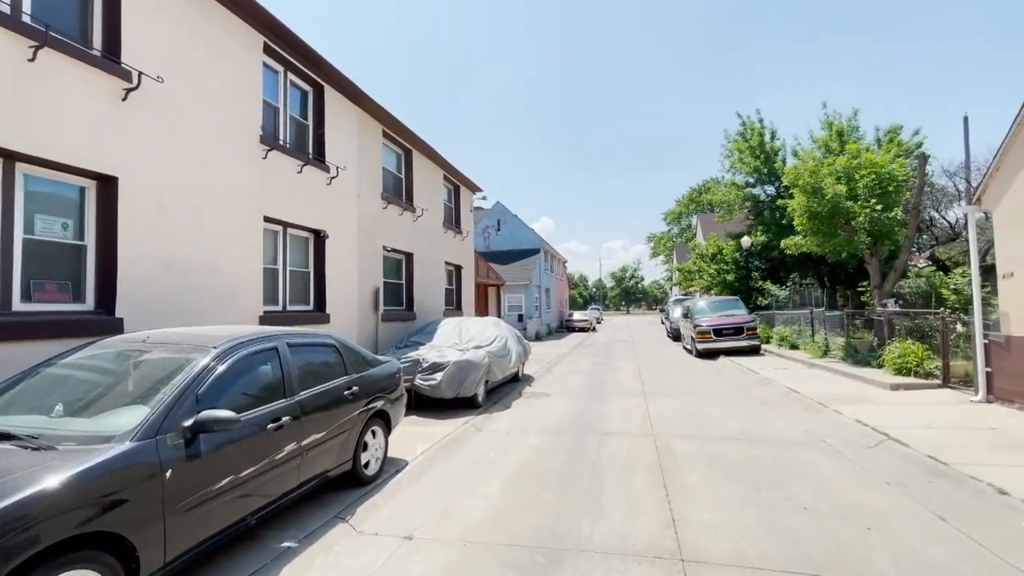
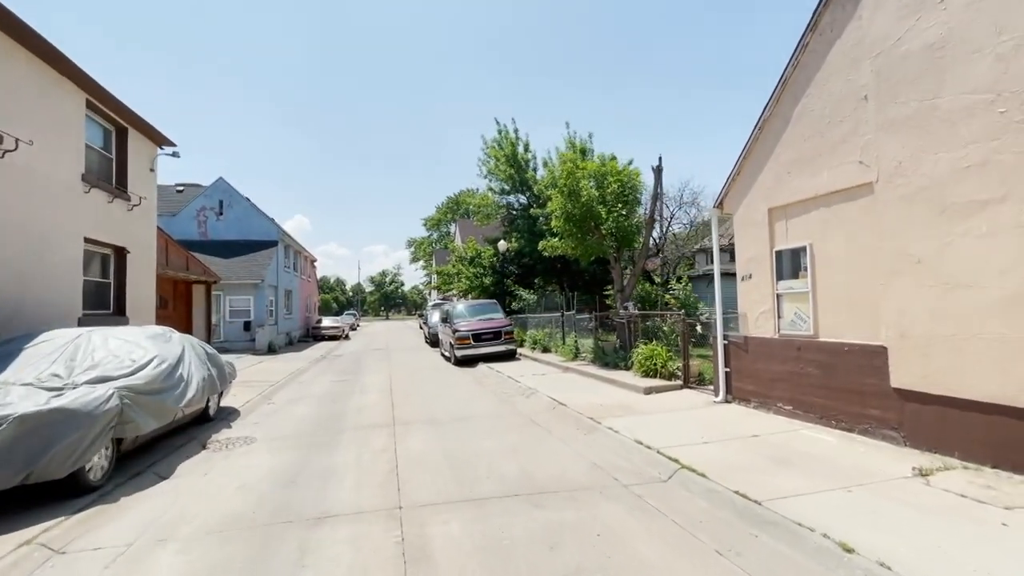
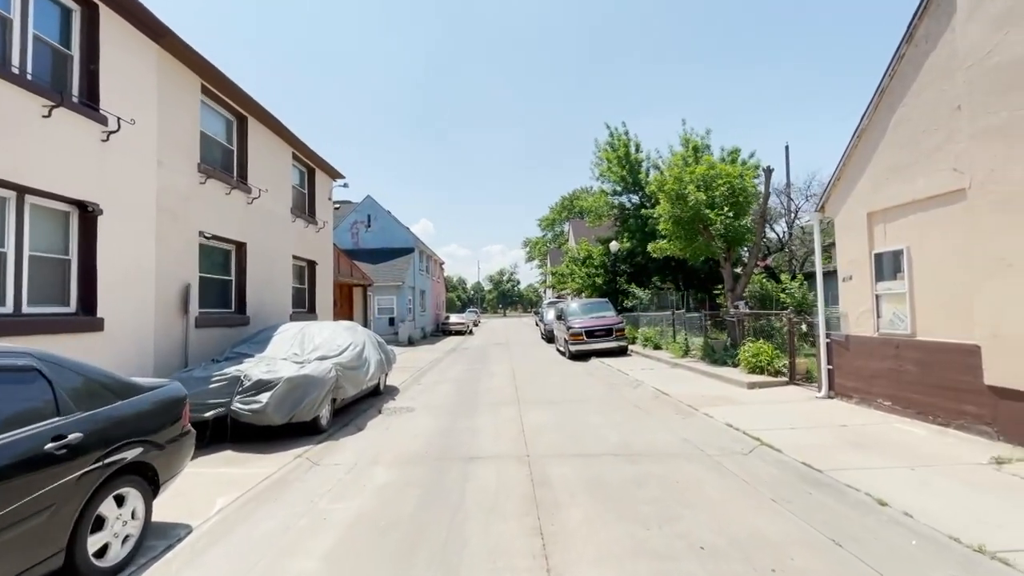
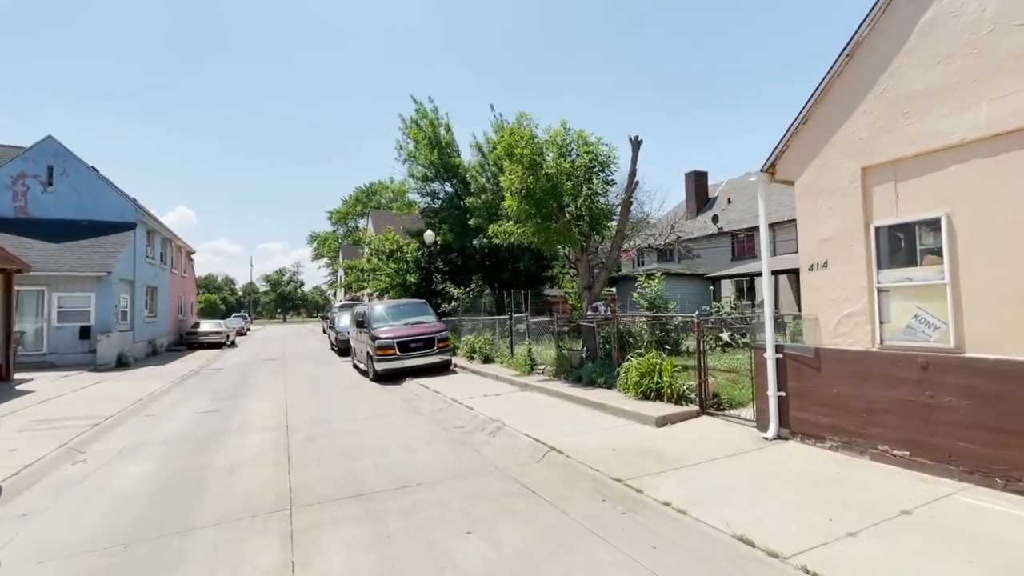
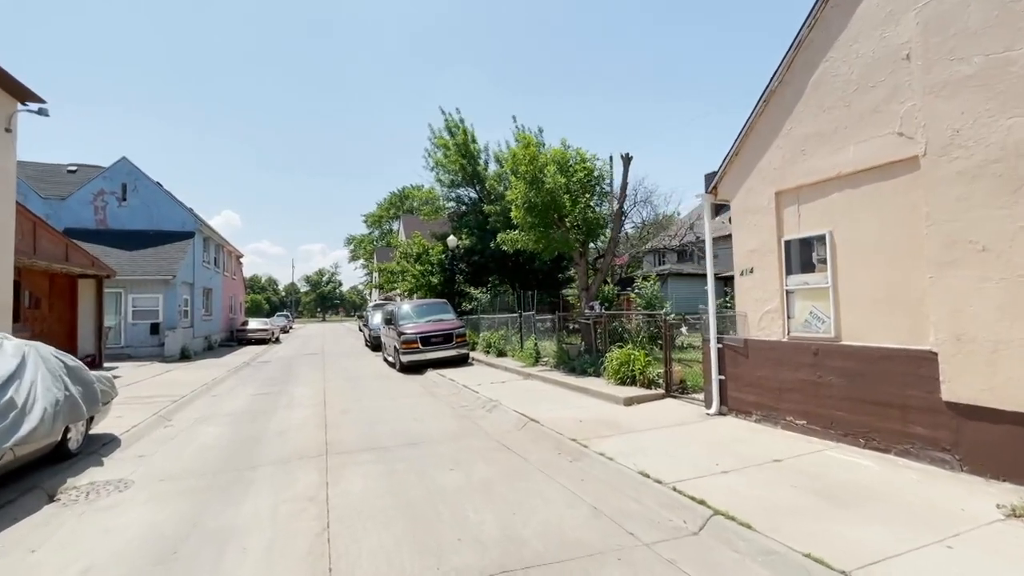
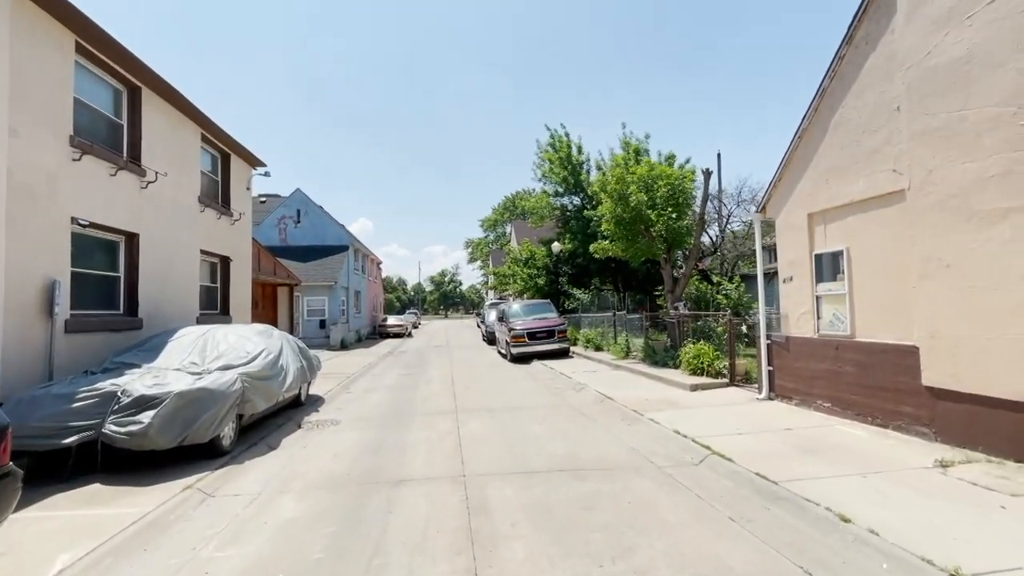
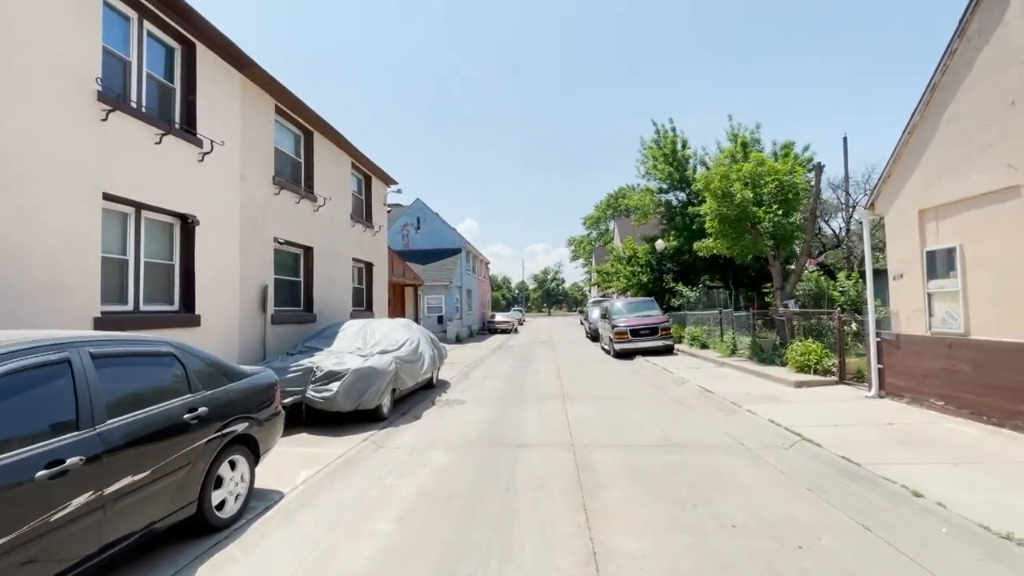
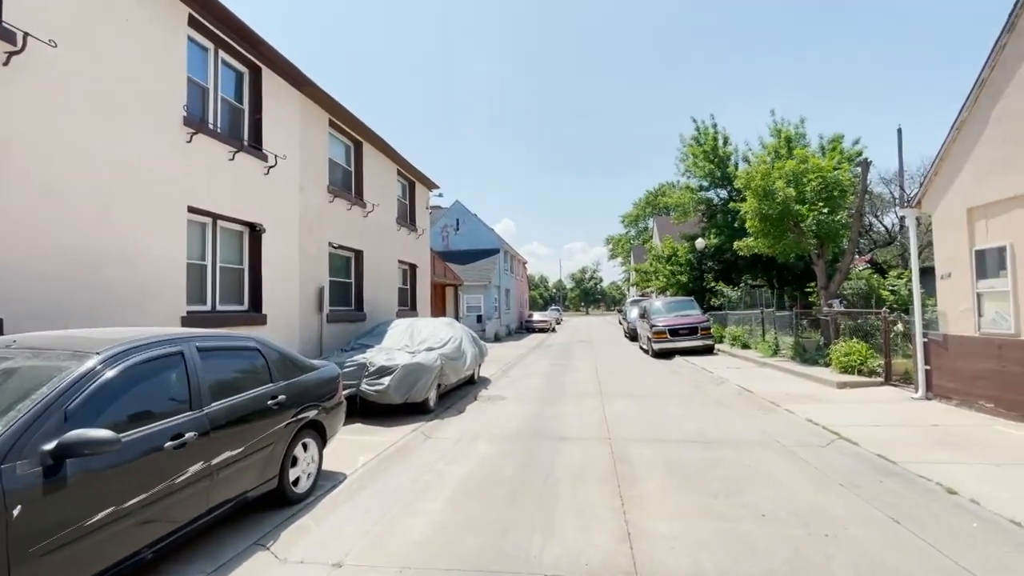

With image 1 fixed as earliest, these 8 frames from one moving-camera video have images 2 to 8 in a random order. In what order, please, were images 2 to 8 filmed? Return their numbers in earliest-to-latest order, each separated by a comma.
8, 7, 3, 6, 2, 5, 4
